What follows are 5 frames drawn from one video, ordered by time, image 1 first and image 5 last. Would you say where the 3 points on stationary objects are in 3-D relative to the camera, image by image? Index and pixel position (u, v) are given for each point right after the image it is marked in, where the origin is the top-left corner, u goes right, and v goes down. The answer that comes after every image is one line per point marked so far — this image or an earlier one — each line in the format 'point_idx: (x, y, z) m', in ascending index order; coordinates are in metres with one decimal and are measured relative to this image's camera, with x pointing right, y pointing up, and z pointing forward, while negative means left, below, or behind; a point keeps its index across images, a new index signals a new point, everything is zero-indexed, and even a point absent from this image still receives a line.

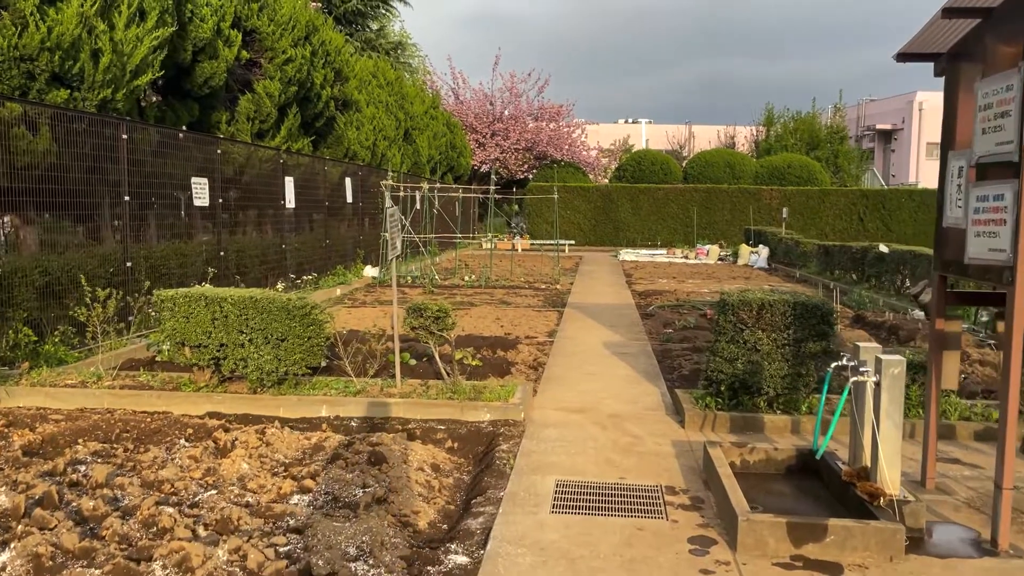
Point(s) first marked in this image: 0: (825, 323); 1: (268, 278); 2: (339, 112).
0: (+2.0, -0.2, +5.4) m
1: (-3.4, +0.1, +11.7) m
2: (-3.1, +3.2, +15.2) m
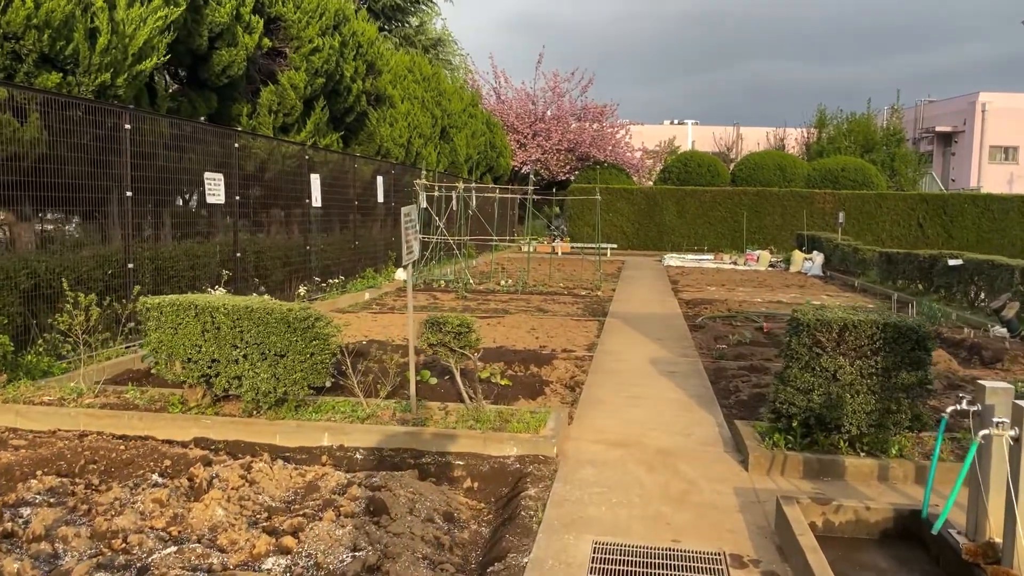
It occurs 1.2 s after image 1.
0: (+2.2, -0.3, +4.5) m
1: (-2.9, +0.1, +11.0) m
2: (-2.4, +3.1, +14.5) m
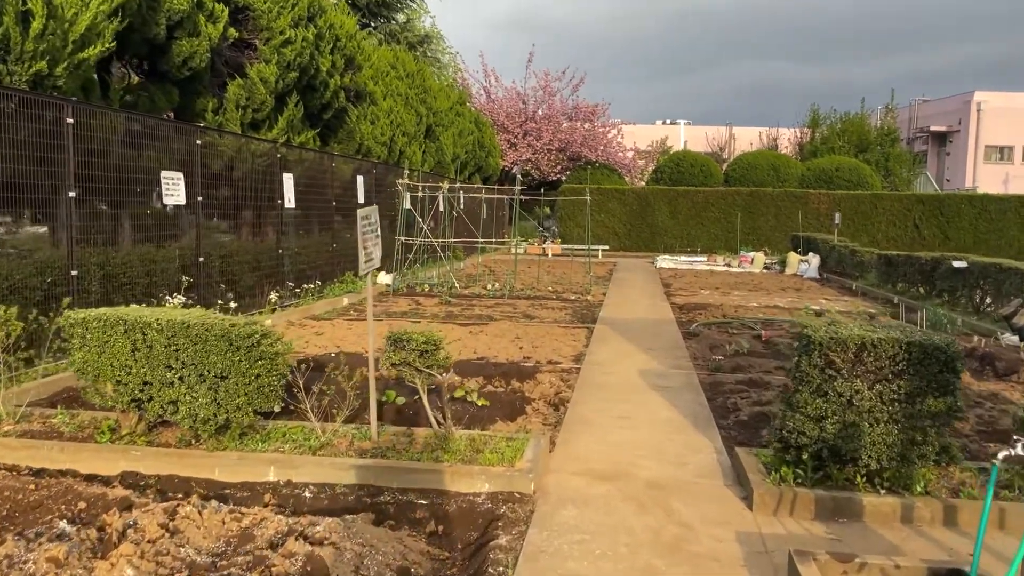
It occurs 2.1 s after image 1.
0: (+2.0, -0.4, +3.9) m
1: (-3.1, 0.0, +10.4) m
2: (-2.6, +3.0, +13.9) m
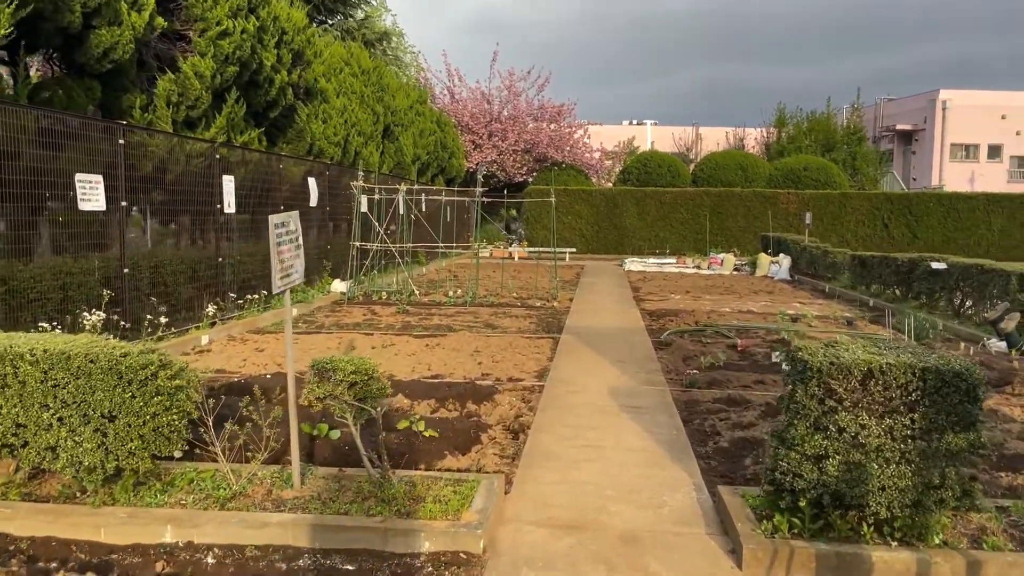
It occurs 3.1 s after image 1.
0: (+1.8, -0.4, +3.3) m
1: (-3.5, -0.1, +9.6) m
2: (-3.2, +2.9, +13.1) m
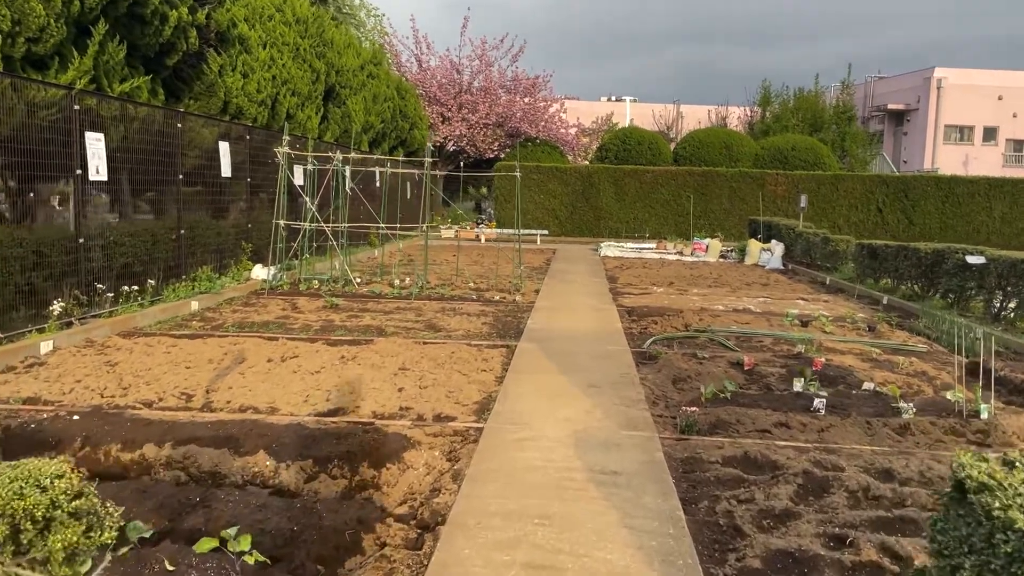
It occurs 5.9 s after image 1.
0: (+1.5, -0.6, +1.3) m
1: (-4.0, 0.0, +7.4) m
2: (-3.8, +3.1, +10.9) m
